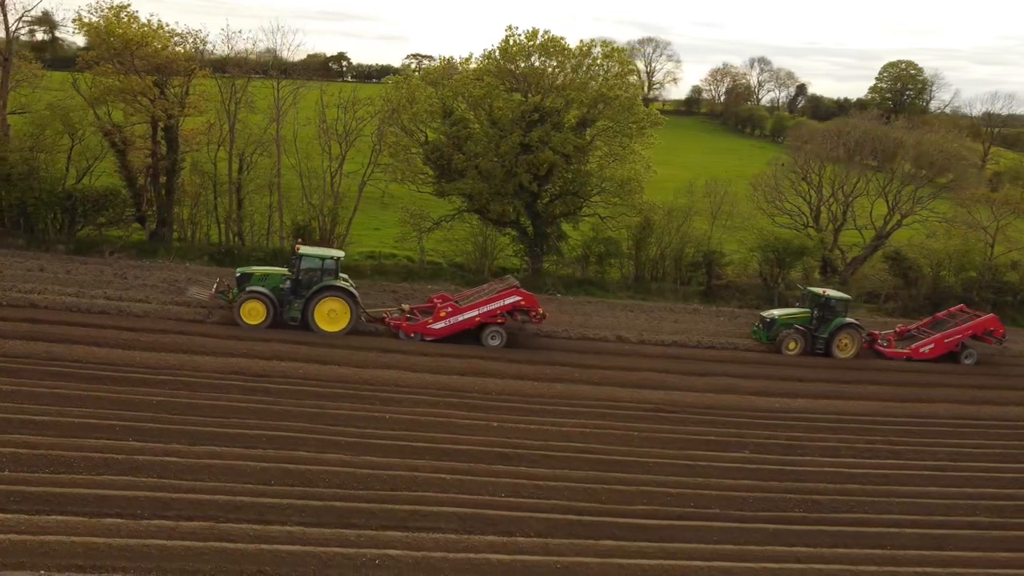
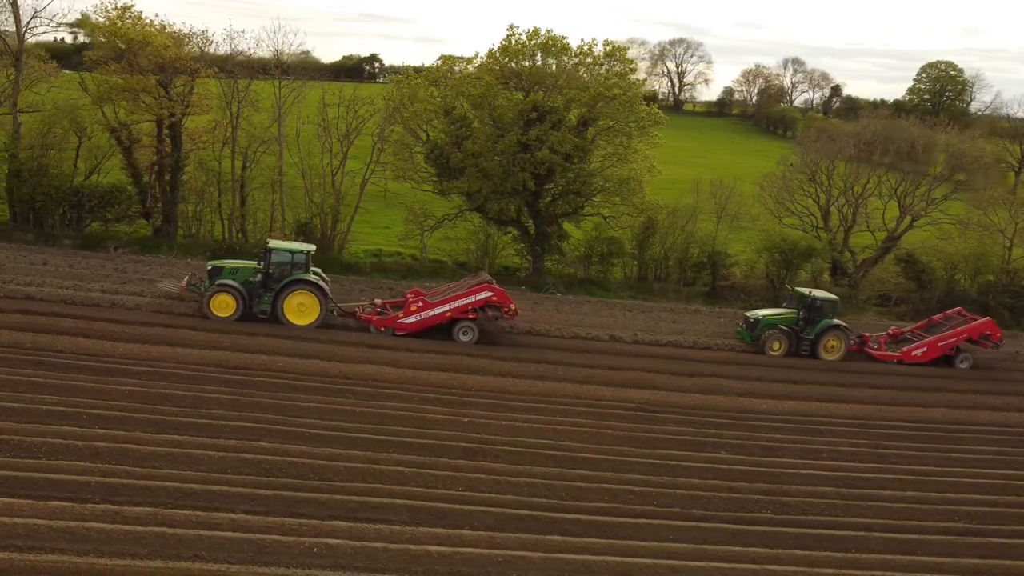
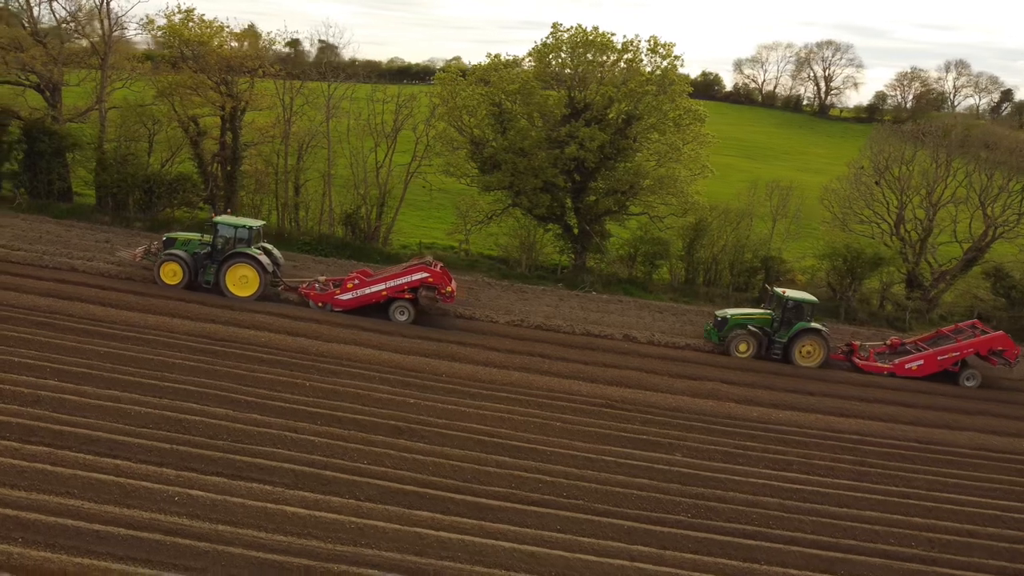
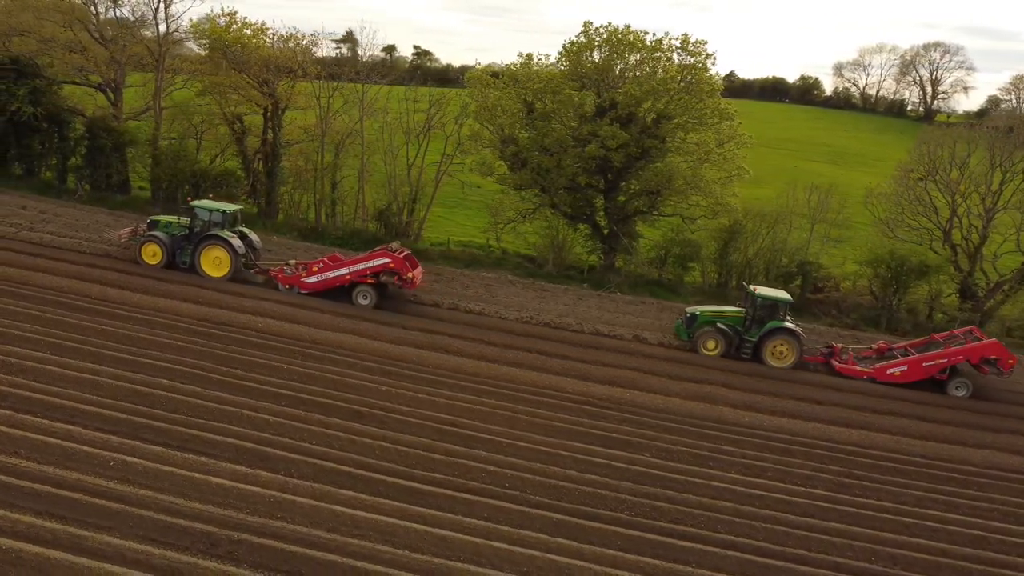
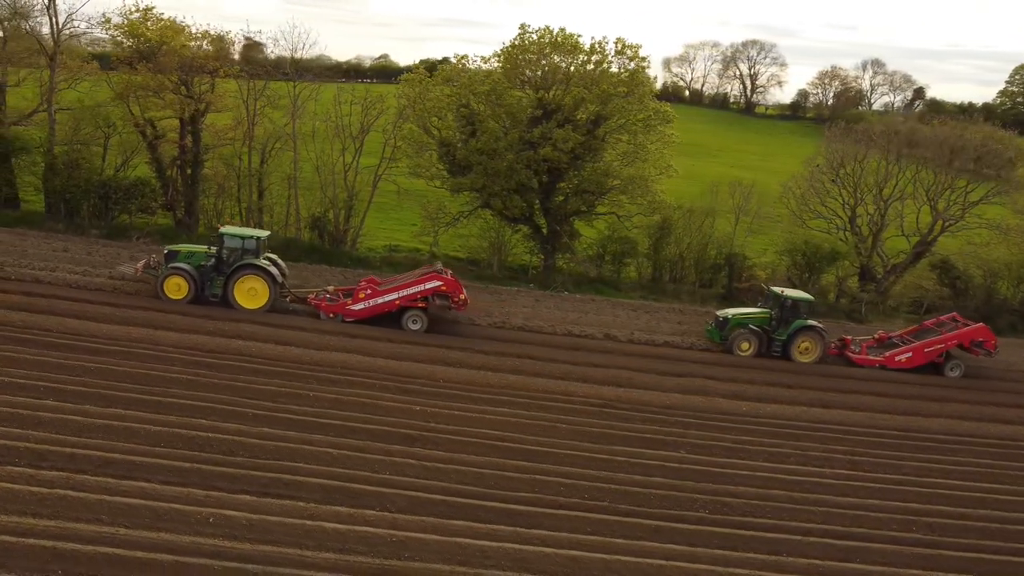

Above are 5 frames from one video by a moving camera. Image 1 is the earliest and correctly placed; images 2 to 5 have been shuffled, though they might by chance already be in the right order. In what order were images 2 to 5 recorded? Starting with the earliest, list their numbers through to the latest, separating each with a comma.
2, 5, 3, 4
